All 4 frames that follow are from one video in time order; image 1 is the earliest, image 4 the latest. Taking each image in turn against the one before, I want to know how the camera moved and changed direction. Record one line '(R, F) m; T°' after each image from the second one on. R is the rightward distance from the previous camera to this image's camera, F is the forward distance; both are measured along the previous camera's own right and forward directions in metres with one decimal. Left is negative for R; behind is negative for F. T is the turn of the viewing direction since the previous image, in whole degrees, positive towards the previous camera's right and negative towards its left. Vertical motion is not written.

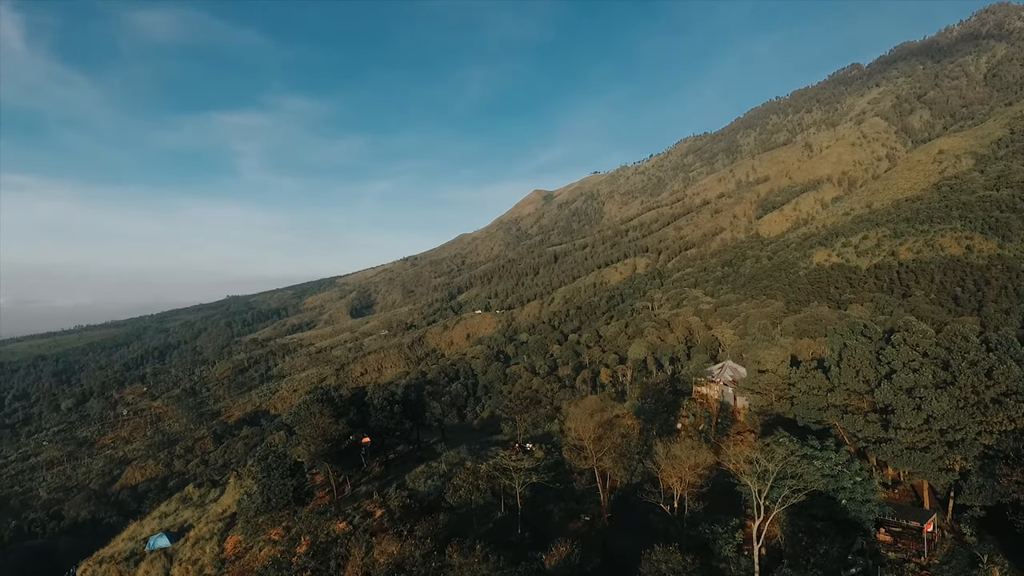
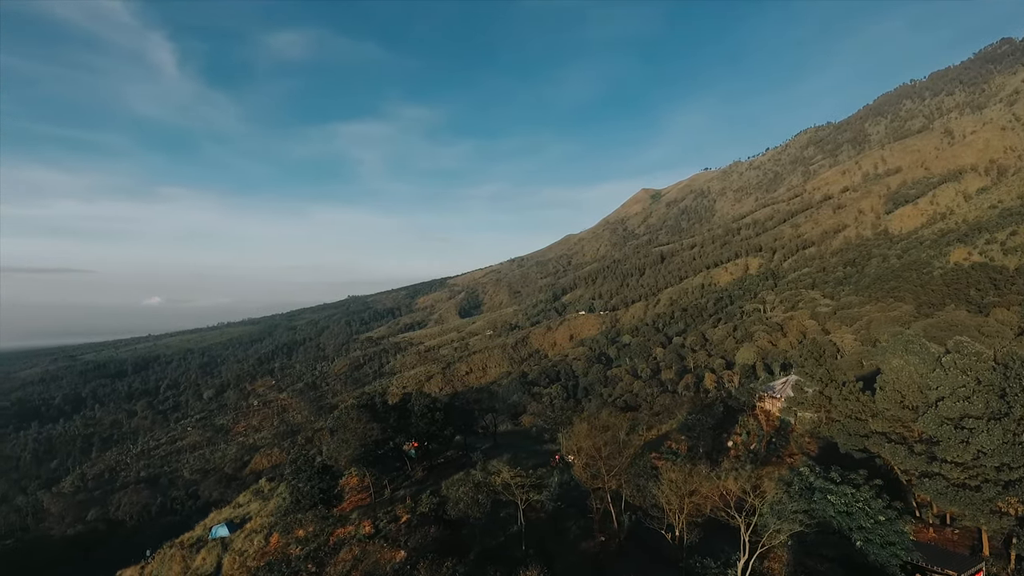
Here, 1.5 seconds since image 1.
(+0.9, +0.1) m; -10°
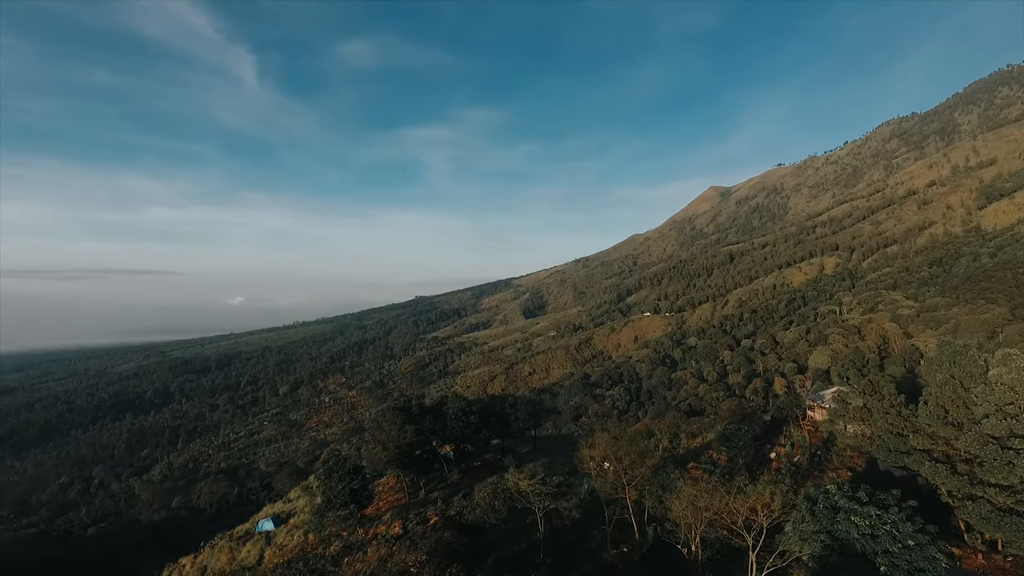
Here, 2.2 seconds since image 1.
(+0.4, 0.0) m; -6°
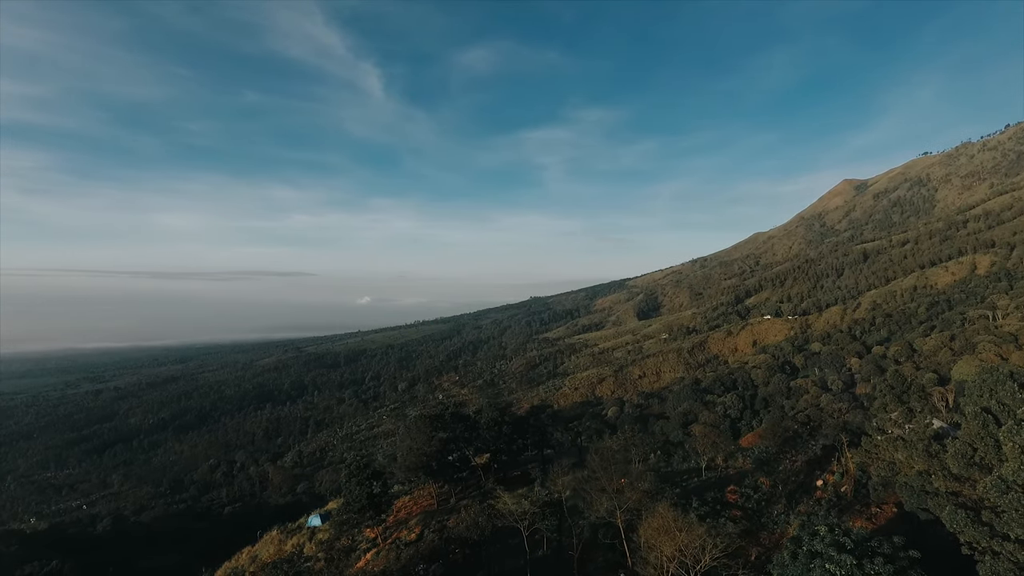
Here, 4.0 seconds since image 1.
(+1.1, +0.1) m; -10°
